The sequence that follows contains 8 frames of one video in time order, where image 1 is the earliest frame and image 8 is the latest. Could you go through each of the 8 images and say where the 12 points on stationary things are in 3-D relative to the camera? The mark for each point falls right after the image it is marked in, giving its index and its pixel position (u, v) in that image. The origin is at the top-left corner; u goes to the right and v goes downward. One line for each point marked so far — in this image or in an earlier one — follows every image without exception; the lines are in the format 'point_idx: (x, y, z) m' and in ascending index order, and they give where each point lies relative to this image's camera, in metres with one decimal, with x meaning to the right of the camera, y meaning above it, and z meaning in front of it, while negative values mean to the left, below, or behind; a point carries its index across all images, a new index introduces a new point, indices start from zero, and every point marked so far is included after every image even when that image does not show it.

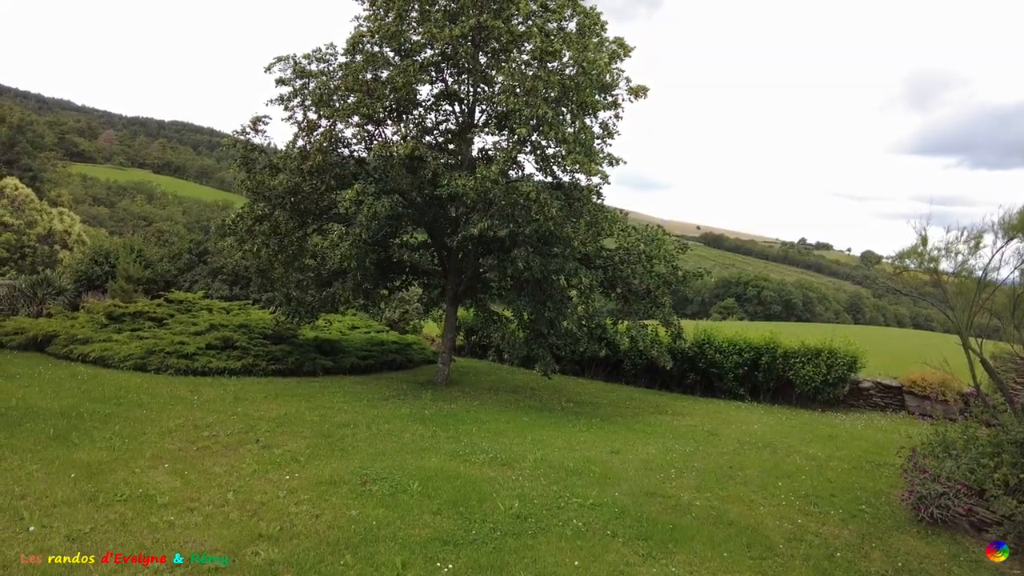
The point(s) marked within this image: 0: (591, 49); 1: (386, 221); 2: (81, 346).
0: (+1.6, +4.9, +13.5) m
1: (-2.5, +1.3, +12.9) m
2: (-9.6, -1.3, +14.8) m
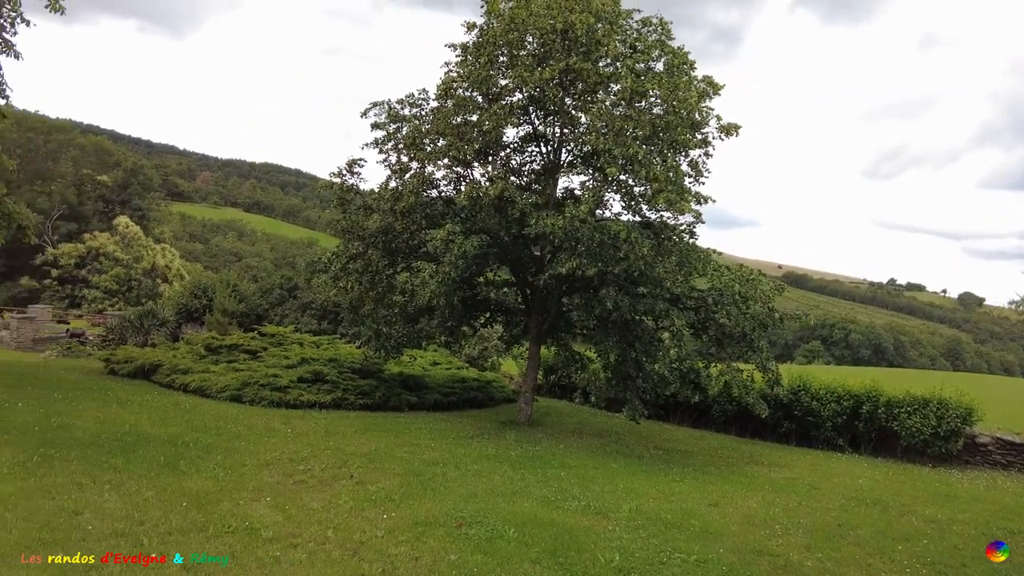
0: (+3.4, +4.0, +13.4) m
1: (-0.7, +0.6, +13.1) m
2: (-7.7, -2.0, +15.5) m
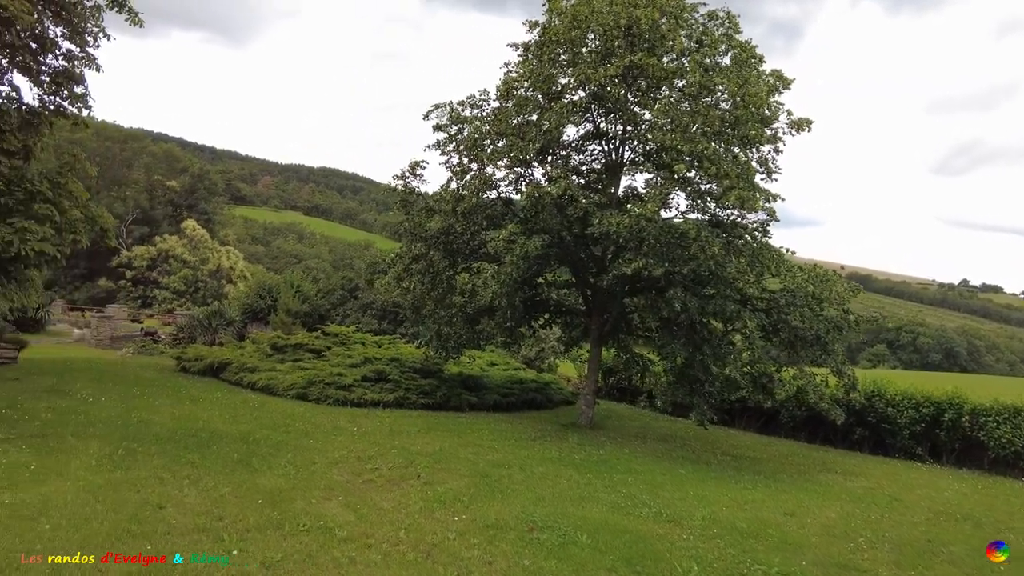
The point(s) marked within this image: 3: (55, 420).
0: (+4.7, +4.0, +12.9) m
1: (+0.5, +0.6, +13.0) m
2: (-6.2, -2.1, +15.9) m
3: (-6.7, -1.9, +9.7) m
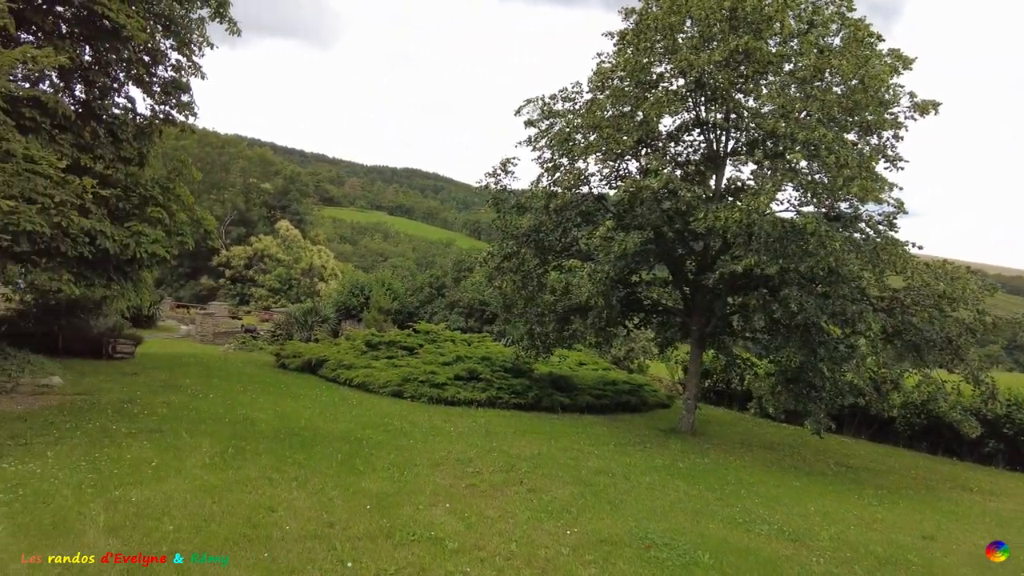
0: (+6.4, +4.1, +11.9) m
1: (+2.3, +0.6, +12.5) m
2: (-4.0, -2.0, +16.2) m
3: (-5.2, -1.9, +10.1) m
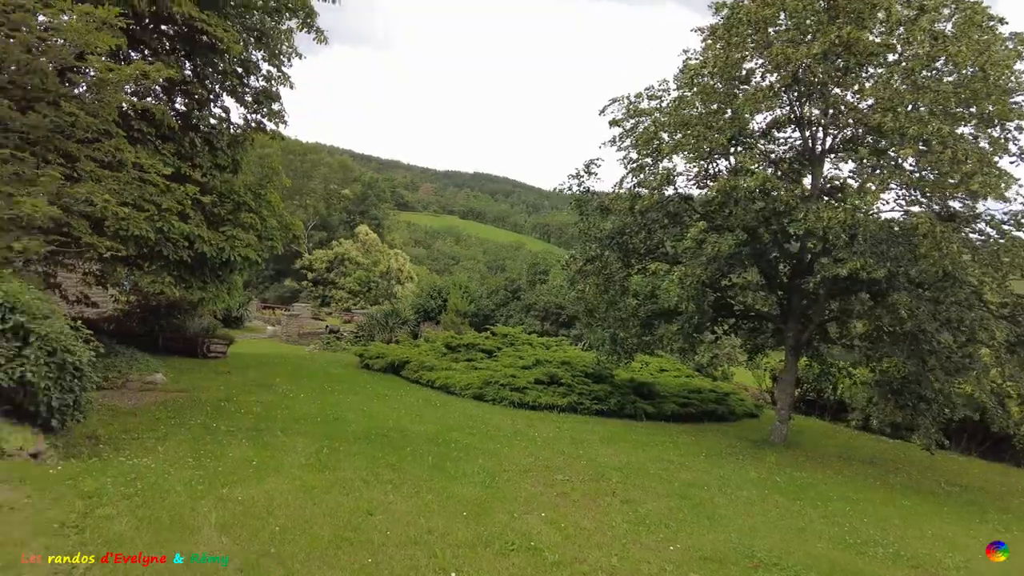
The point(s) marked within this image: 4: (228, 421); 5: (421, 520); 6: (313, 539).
0: (+7.9, +4.0, +11.0) m
1: (+3.8, +0.5, +12.0) m
2: (-2.1, -2.1, +16.4) m
3: (-3.9, -2.0, +10.4) m
4: (-4.1, -1.9, +9.6) m
5: (-0.8, -2.1, +6.0) m
6: (-1.5, -2.0, +5.2) m
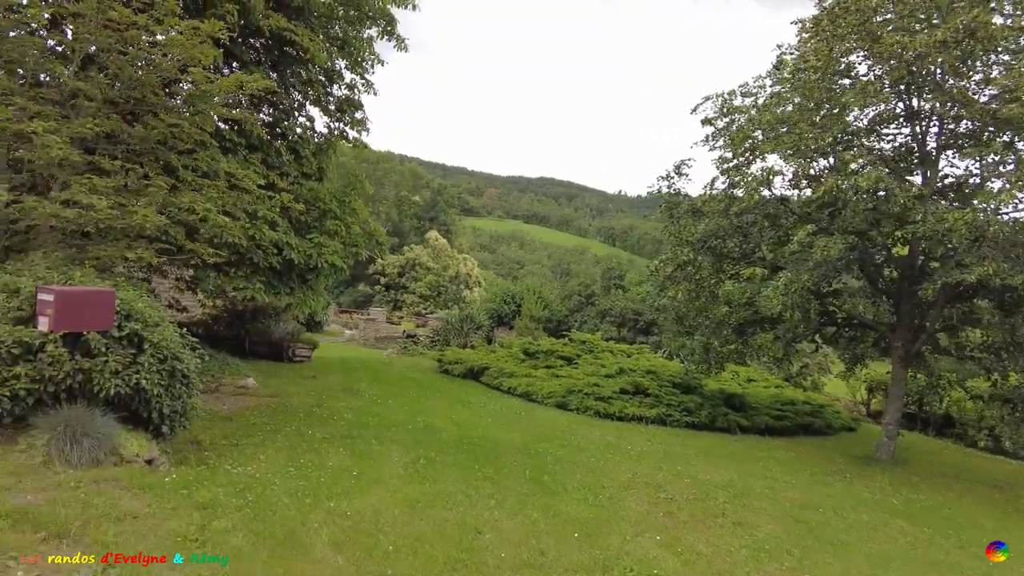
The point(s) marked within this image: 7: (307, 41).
0: (+9.3, +3.9, +9.9) m
1: (+5.4, +0.4, +11.2) m
2: (-0.1, -2.3, +16.2) m
3: (-2.4, -2.1, +10.4) m
4: (-2.8, -2.0, +9.7) m
5: (+0.2, -2.2, +5.7) m
6: (-0.6, -2.0, +5.0) m
7: (-4.5, +5.4, +14.5) m
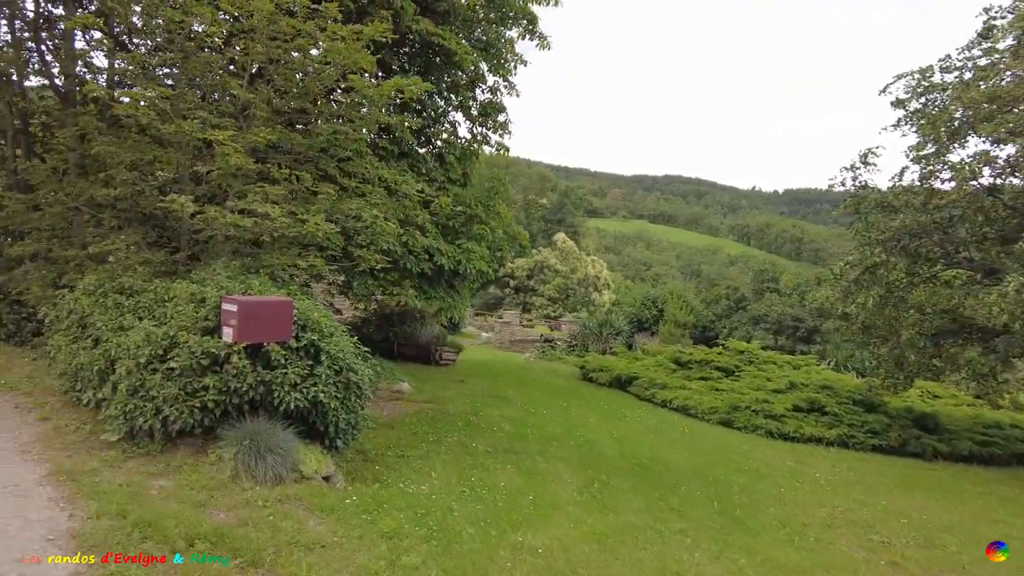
0: (+11.5, +3.8, +7.3) m
1: (+7.9, +0.3, +9.3) m
2: (+3.4, -2.4, +15.2) m
3: (0.0, -2.2, +10.0) m
4: (-0.5, -2.1, +9.3) m
5: (+1.7, -2.2, +4.8) m
6: (+0.8, -2.1, +4.3) m
7: (-1.2, +5.3, +14.4) m
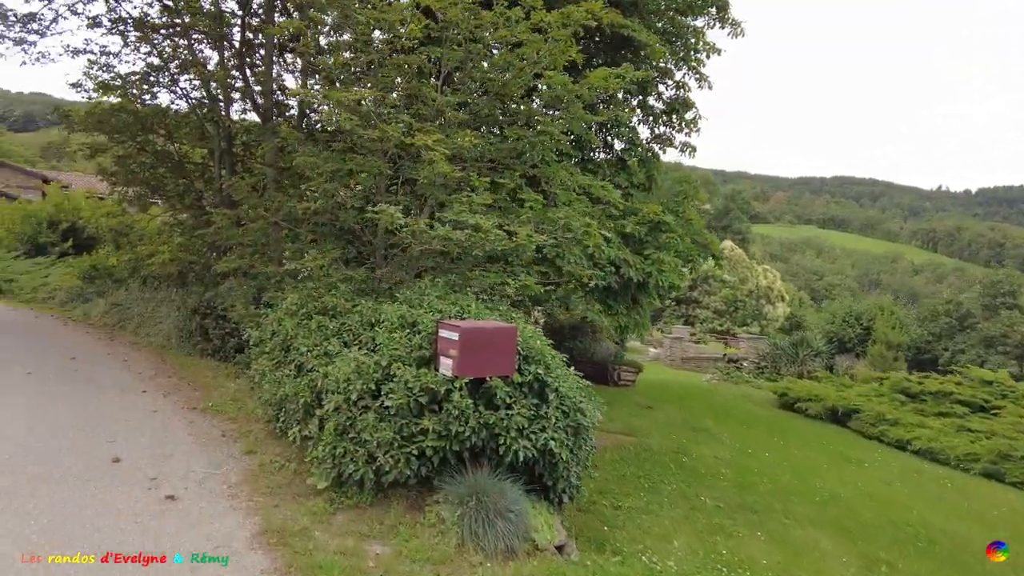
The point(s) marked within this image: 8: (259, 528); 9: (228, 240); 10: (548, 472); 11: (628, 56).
0: (+13.5, +3.5, +3.3) m
1: (+10.4, 0.0, +6.0) m
2: (+7.3, -2.7, +12.7) m
3: (+2.9, -2.4, +8.3) m
4: (+2.3, -2.4, +7.8) m
5: (+3.4, -2.4, +3.0) m
6: (+2.4, -2.3, +2.6) m
7: (+2.7, +5.0, +13.0) m
8: (-1.7, -1.6, +4.4) m
9: (-4.1, +0.7, +9.5) m
10: (+0.3, -1.4, +5.2) m
11: (+2.5, +4.9, +14.0) m
